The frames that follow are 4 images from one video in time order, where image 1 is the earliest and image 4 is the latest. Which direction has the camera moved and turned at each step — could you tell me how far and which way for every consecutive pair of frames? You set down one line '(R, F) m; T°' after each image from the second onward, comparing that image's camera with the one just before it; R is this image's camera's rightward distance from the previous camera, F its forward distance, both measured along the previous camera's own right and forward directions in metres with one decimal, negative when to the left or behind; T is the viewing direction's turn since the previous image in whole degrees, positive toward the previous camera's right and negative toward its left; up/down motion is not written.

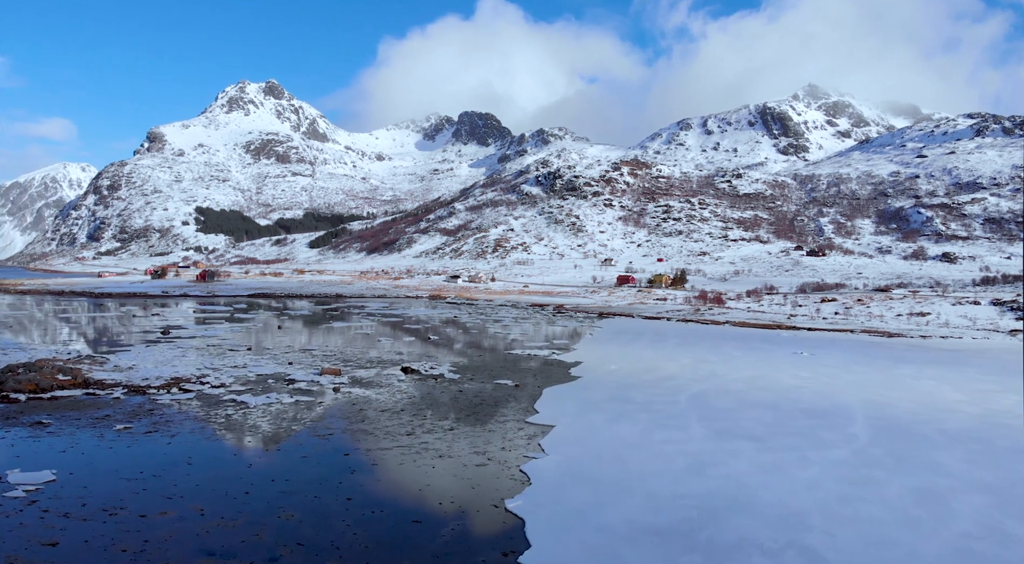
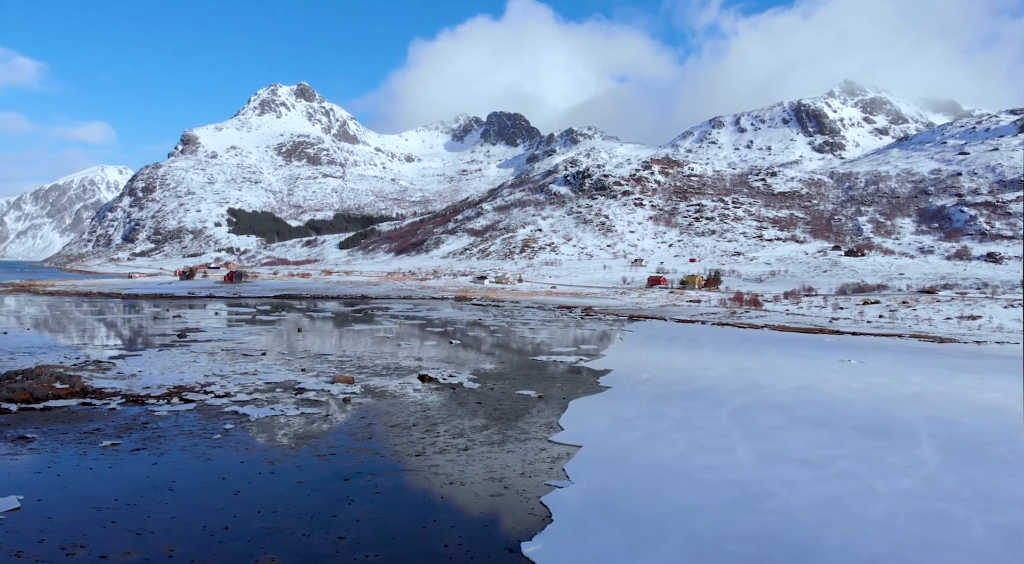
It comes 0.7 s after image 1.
(+0.1, +1.2) m; -2°
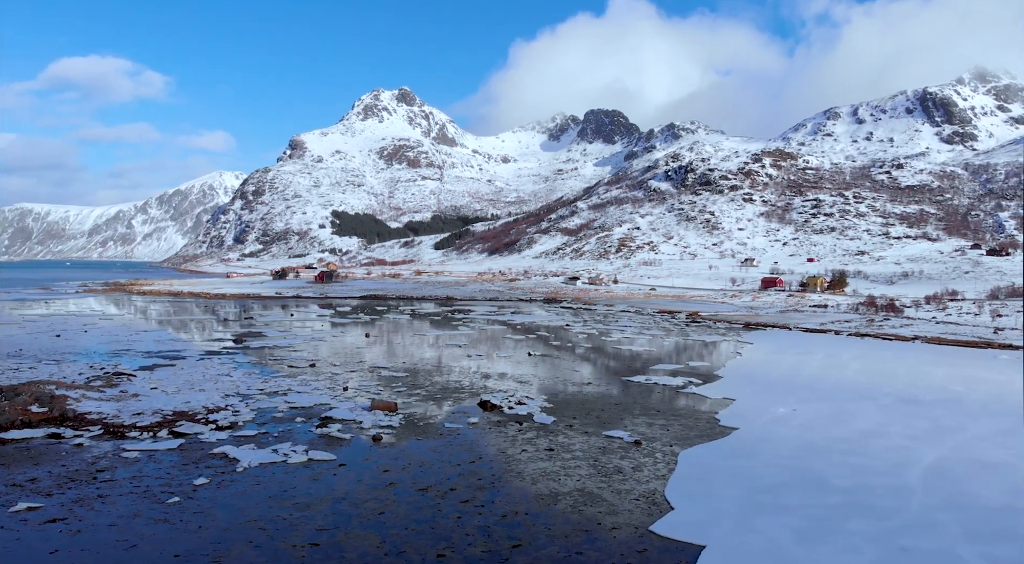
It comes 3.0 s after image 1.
(+0.2, +3.8) m; -8°
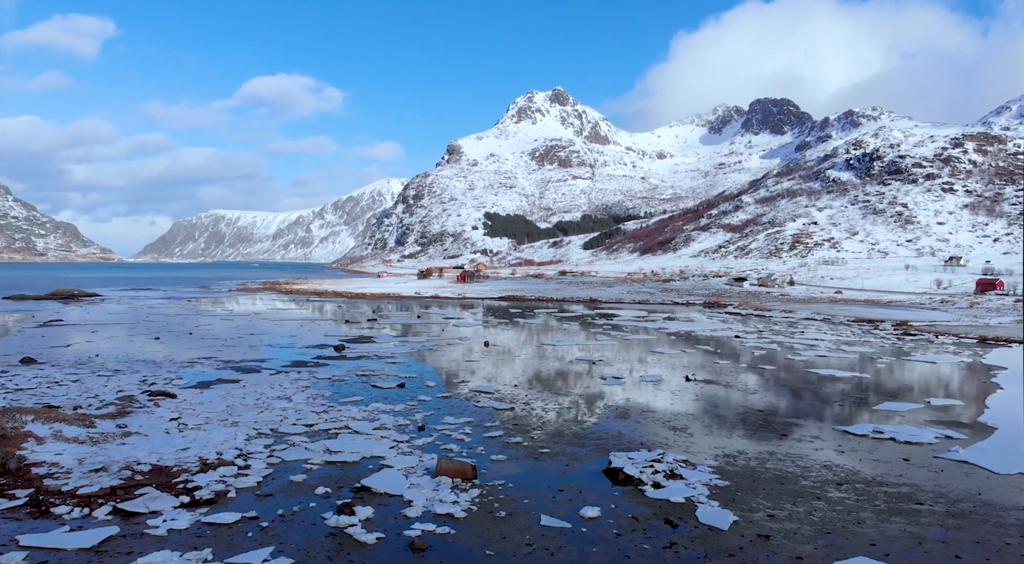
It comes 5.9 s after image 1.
(+0.1, +4.8) m; -13°
